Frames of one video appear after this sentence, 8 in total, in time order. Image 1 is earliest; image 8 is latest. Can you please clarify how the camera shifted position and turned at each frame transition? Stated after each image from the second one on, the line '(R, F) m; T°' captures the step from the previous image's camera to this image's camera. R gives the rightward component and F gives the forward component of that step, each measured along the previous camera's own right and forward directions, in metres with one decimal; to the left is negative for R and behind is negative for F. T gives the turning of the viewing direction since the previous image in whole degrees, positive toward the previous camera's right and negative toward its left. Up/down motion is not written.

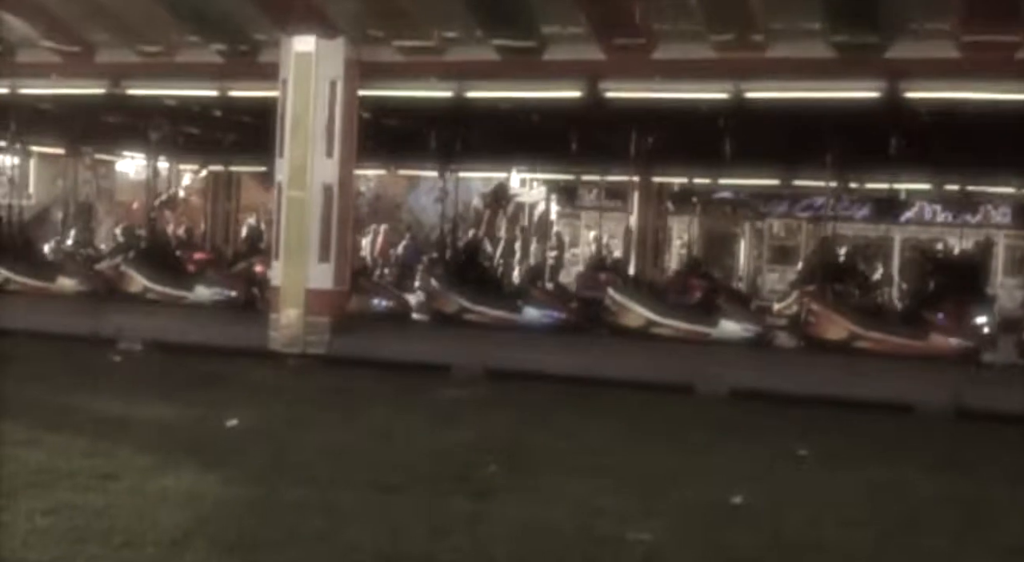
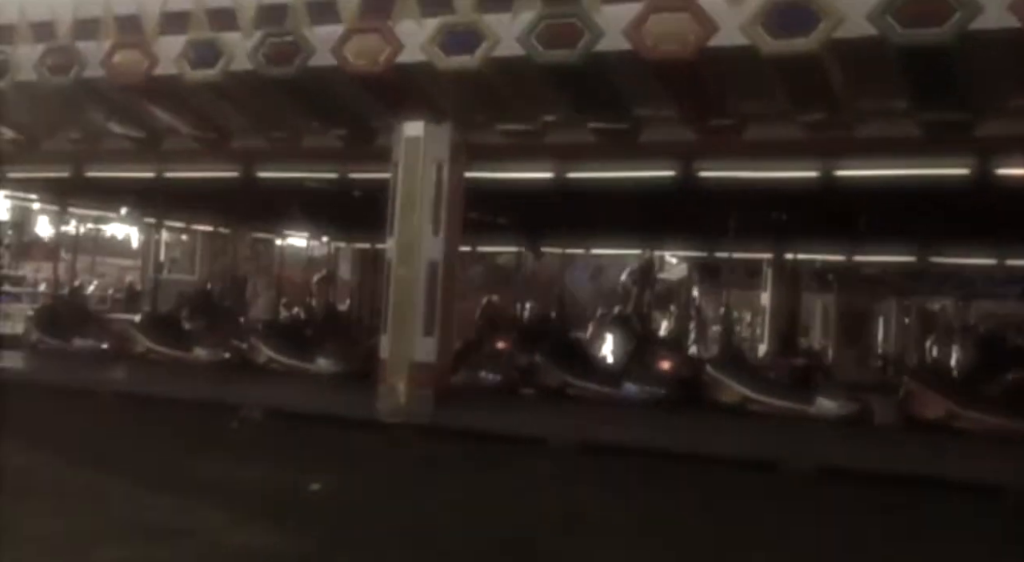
(+0.5, -0.3) m; -7°
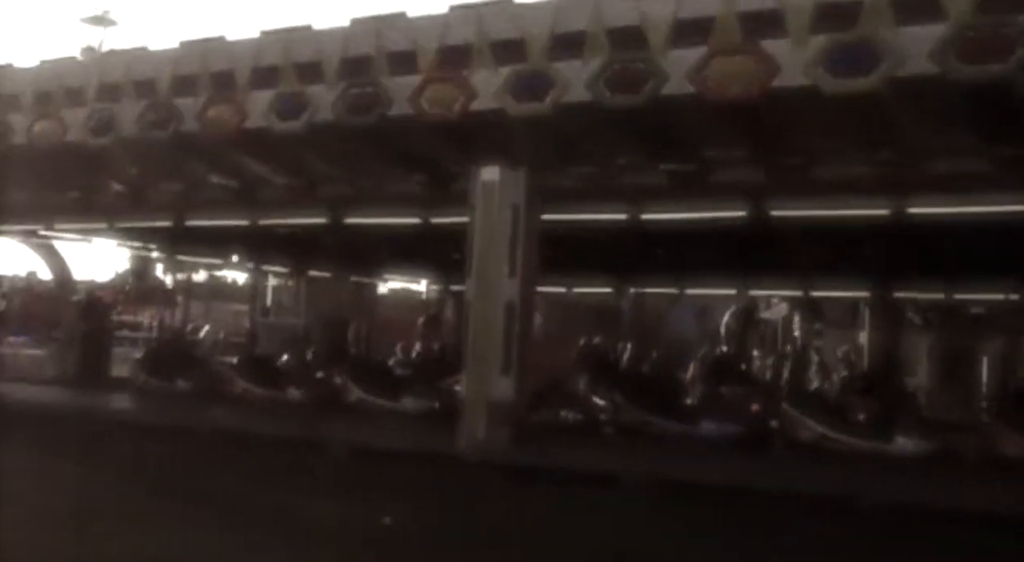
(+0.2, -0.2) m; -5°
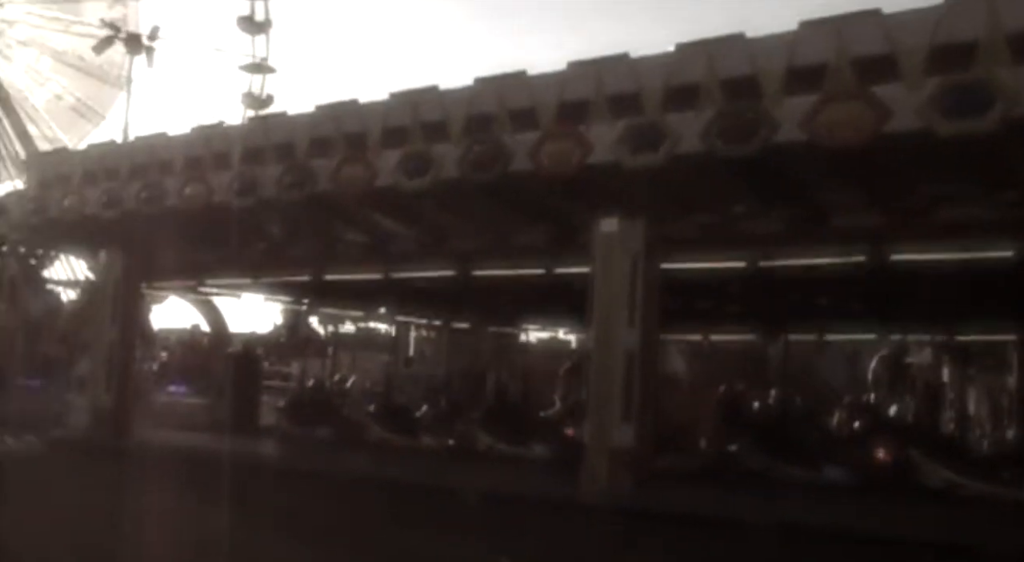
(+0.2, -0.2) m; -7°
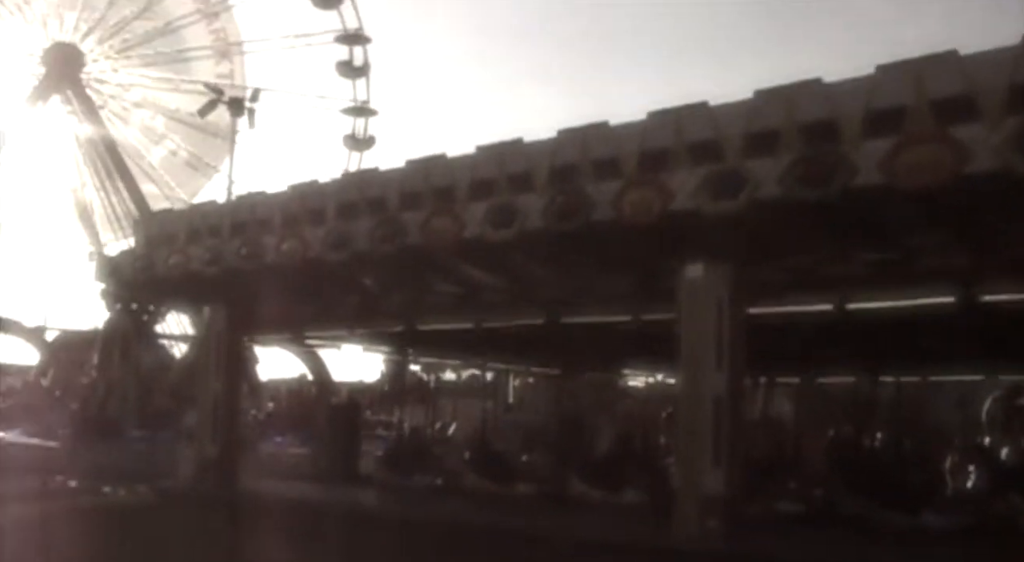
(+0.1, -0.2) m; -5°
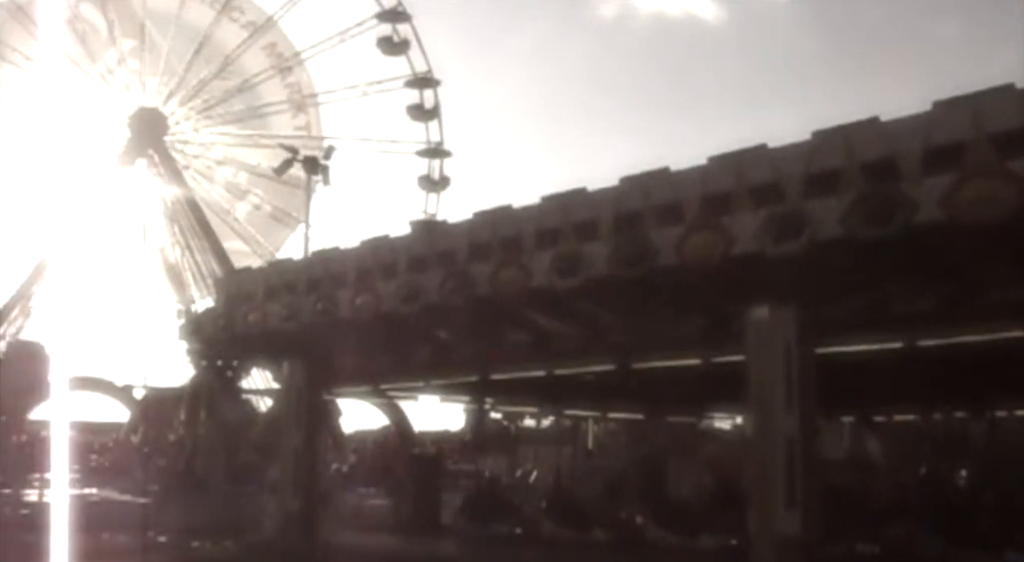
(+0.1, -0.2) m; -4°
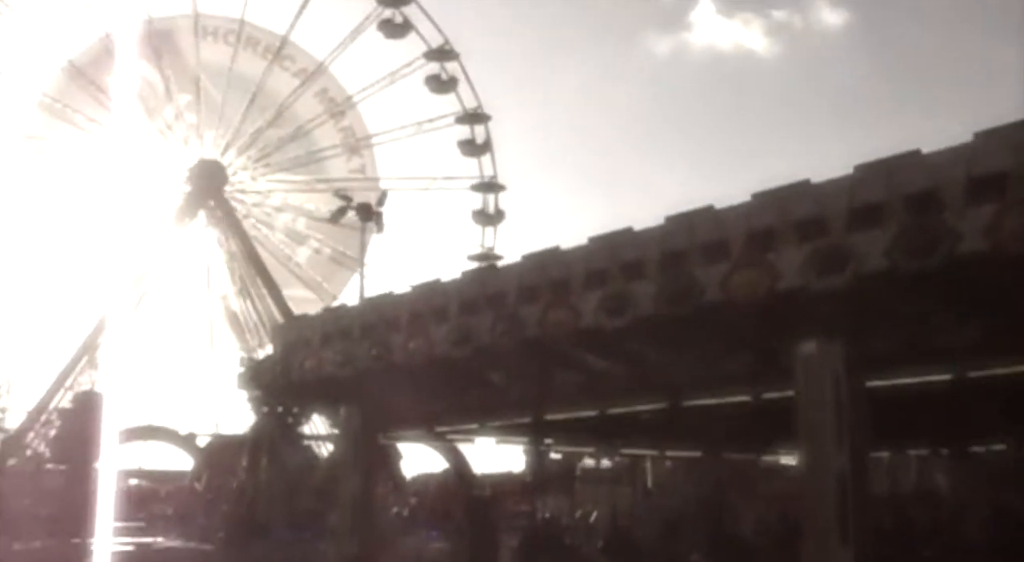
(+0.1, -0.2) m; -3°
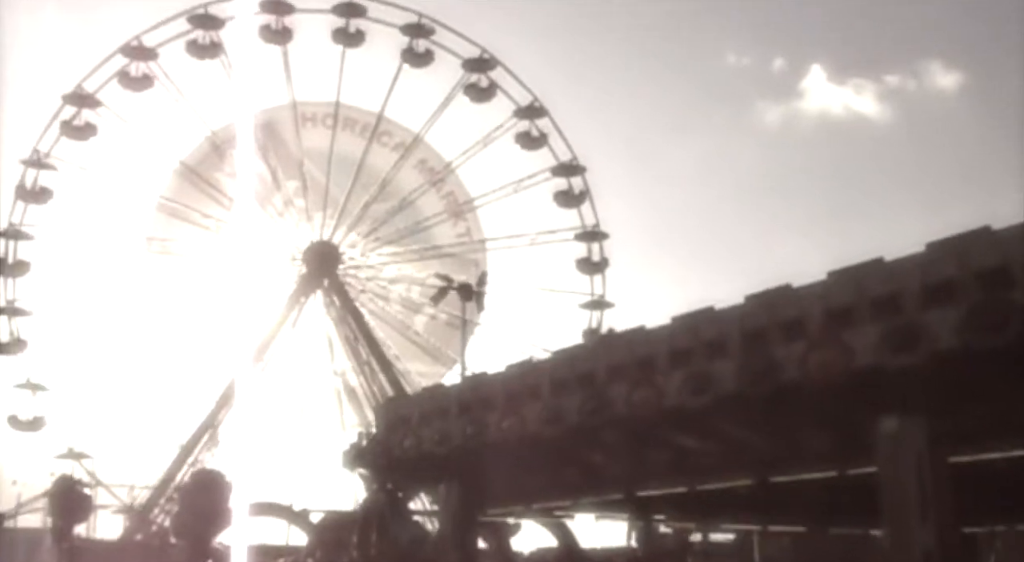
(+0.3, -0.6) m; -6°
